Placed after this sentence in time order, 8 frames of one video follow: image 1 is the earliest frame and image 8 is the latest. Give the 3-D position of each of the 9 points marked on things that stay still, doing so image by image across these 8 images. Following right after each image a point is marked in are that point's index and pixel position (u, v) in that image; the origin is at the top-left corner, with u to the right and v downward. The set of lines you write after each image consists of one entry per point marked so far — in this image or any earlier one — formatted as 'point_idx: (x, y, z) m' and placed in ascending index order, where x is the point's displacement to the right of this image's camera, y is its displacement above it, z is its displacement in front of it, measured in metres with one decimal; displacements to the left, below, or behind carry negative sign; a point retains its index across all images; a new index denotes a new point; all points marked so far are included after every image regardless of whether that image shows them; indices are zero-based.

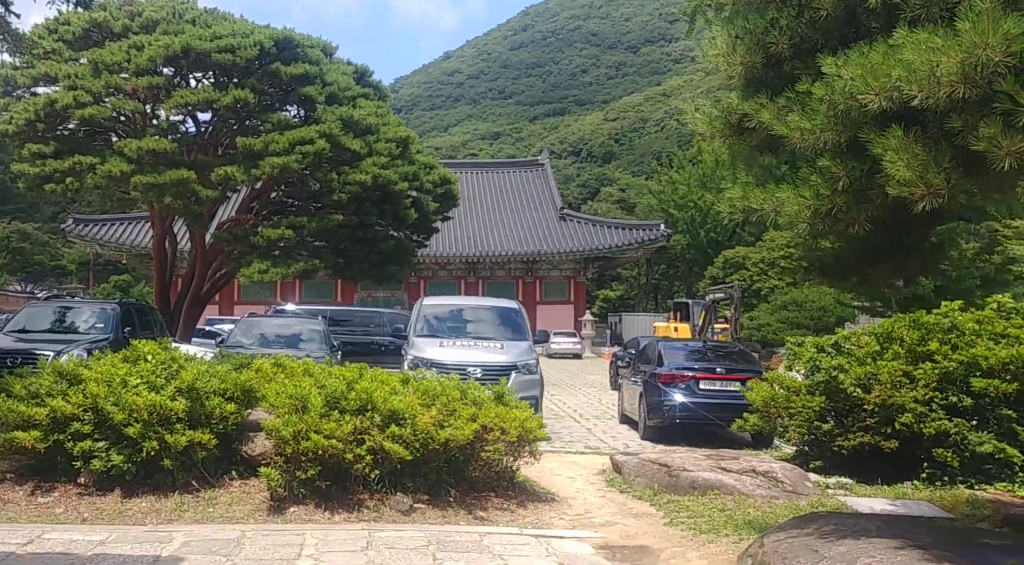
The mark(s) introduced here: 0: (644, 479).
0: (+1.2, -1.8, +9.5) m
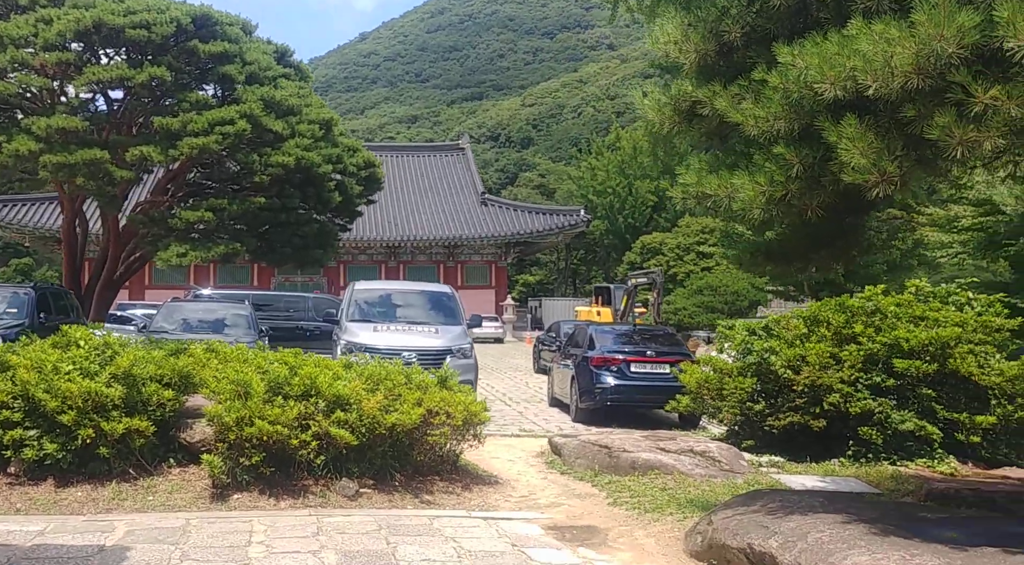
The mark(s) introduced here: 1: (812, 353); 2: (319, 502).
0: (+0.7, -1.6, +9.7) m
1: (+2.9, -0.7, +10.4) m
2: (-1.4, -1.6, +7.8) m
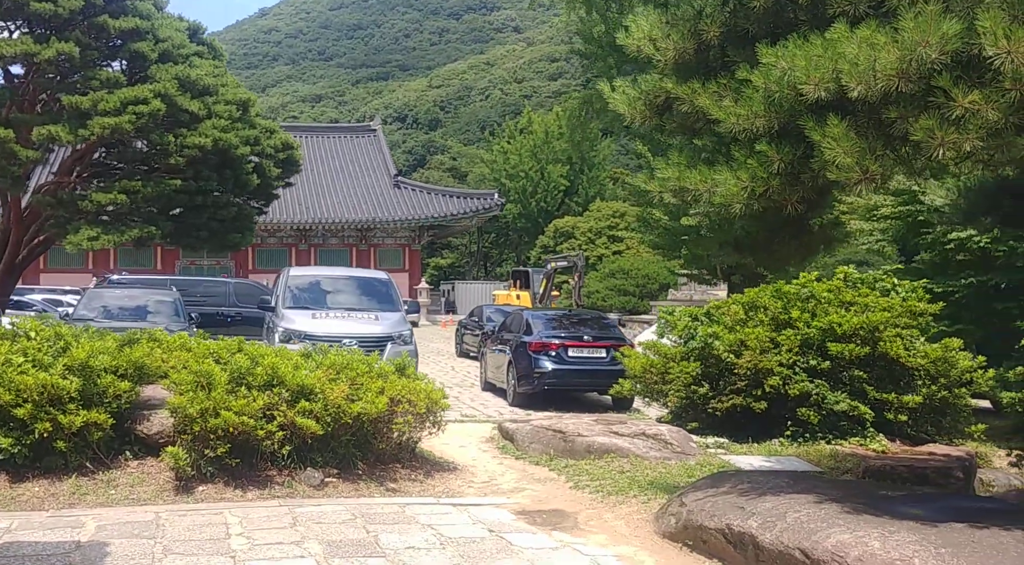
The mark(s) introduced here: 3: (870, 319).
0: (+0.2, -1.5, +9.8) m
1: (+2.4, -0.6, +10.8) m
2: (-1.6, -1.5, +7.8) m
3: (+3.6, -0.4, +10.7) m
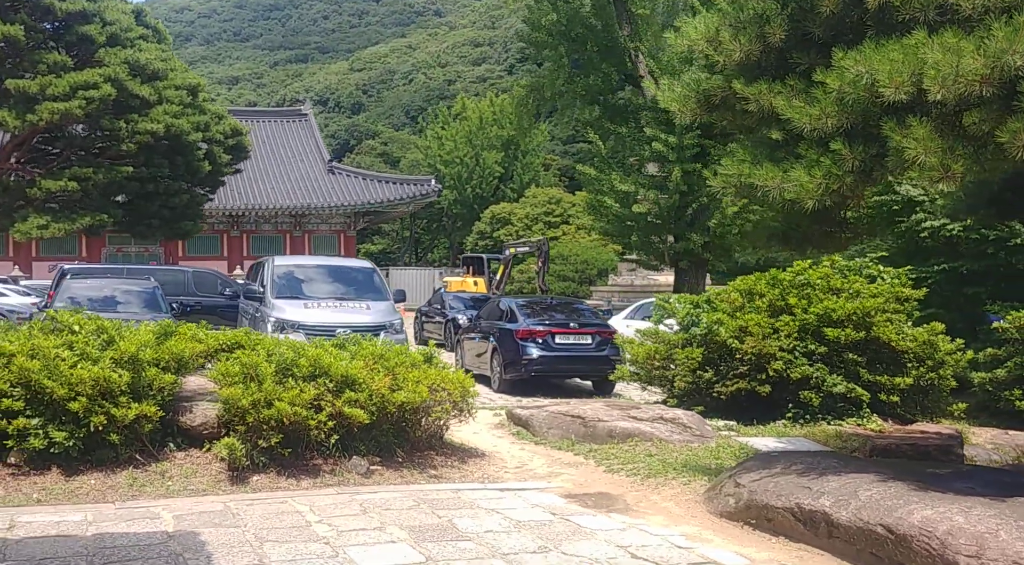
0: (+0.4, -1.4, +10.1) m
1: (+2.6, -0.4, +11.2) m
2: (-1.3, -1.5, +7.9) m
3: (+3.7, -0.2, +11.2) m
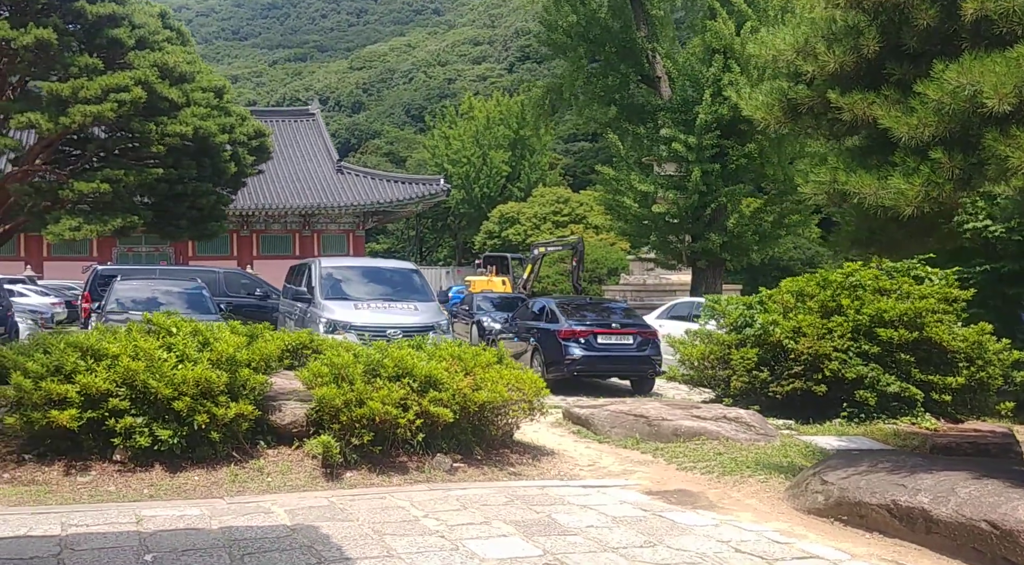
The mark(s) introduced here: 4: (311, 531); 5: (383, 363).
0: (+1.1, -1.4, +10.3) m
1: (+3.2, -0.4, +11.4) m
2: (-0.7, -1.5, +8.1) m
3: (+4.3, -0.3, +11.4) m
4: (-1.2, -1.5, +6.2) m
5: (-1.0, -0.6, +8.4) m
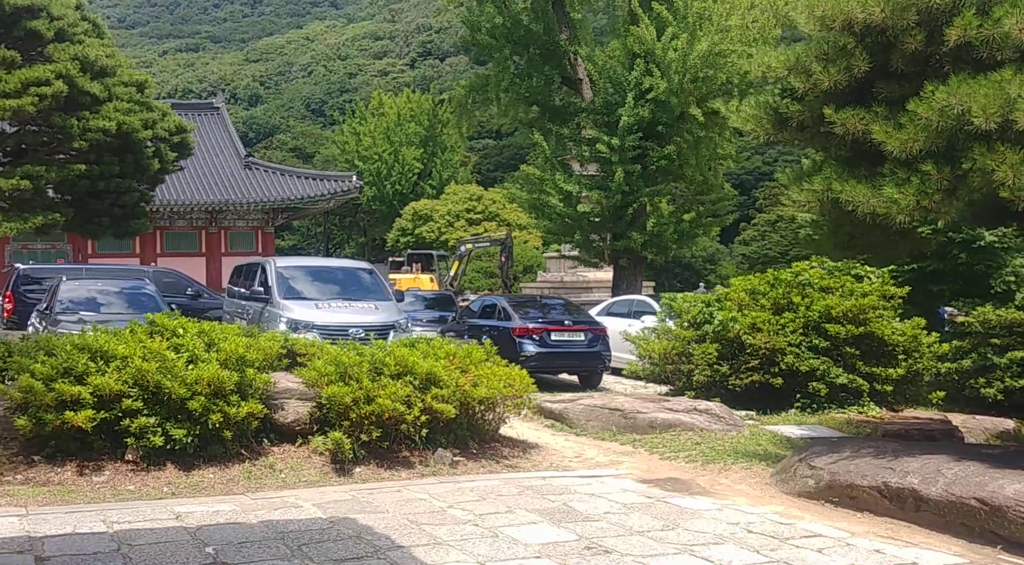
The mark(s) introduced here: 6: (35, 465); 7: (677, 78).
0: (+0.9, -1.4, +10.8) m
1: (+2.9, -0.4, +12.1) m
2: (-0.7, -1.5, +8.4) m
3: (+4.0, -0.2, +12.2) m
4: (-1.0, -1.5, +6.5) m
5: (-1.0, -0.6, +8.7) m
6: (-3.4, -1.3, +7.7) m
7: (+2.7, +3.5, +18.2) m
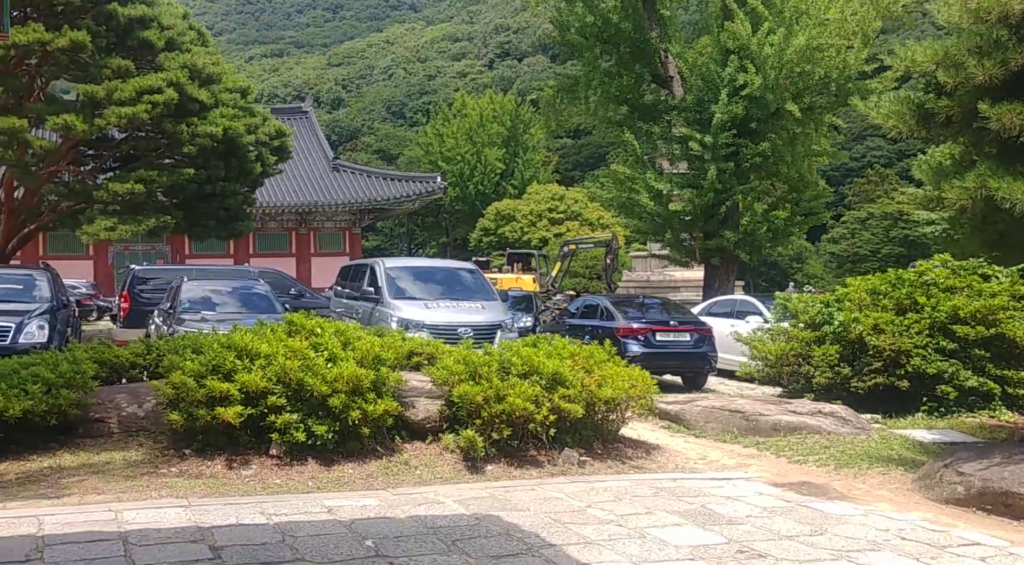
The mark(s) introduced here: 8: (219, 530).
0: (+2.1, -1.4, +10.7) m
1: (+4.2, -0.4, +11.8) m
2: (+0.4, -1.5, +8.4) m
3: (+5.3, -0.2, +11.8) m
4: (-0.1, -1.5, +6.5) m
5: (0.0, -0.6, +8.7) m
6: (-2.4, -1.3, +7.9) m
7: (+4.4, +3.5, +17.9) m
8: (-1.7, -1.4, +6.0) m
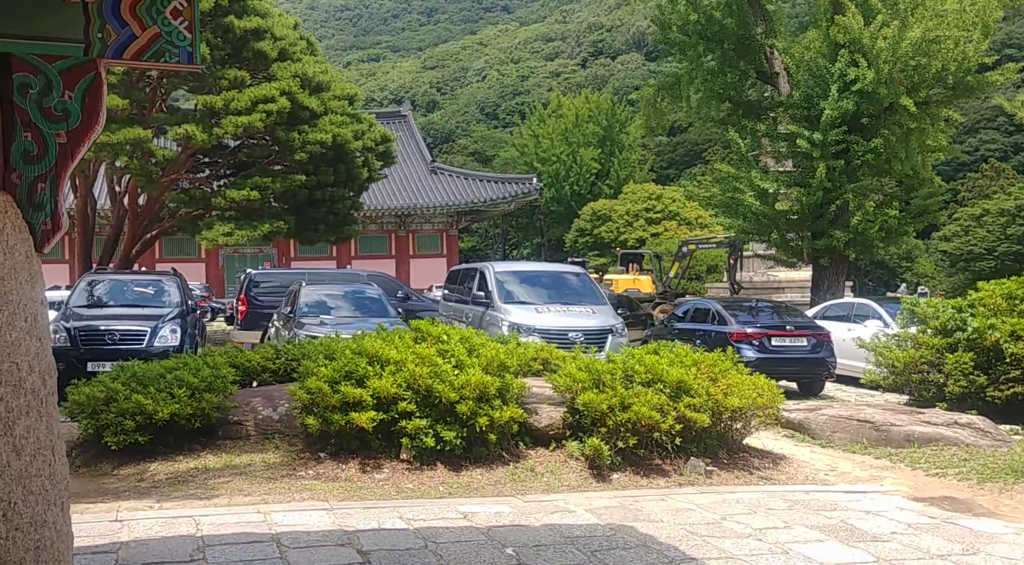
0: (+3.2, -1.5, +10.4) m
1: (+5.4, -0.5, +11.3) m
2: (+1.4, -1.5, +8.3) m
3: (+6.6, -0.3, +11.2) m
4: (+0.7, -1.5, +6.5) m
5: (+1.0, -0.7, +8.7) m
6: (-1.5, -1.4, +8.0) m
7: (+6.2, +3.5, +17.4) m
8: (-0.9, -1.5, +6.1) m
